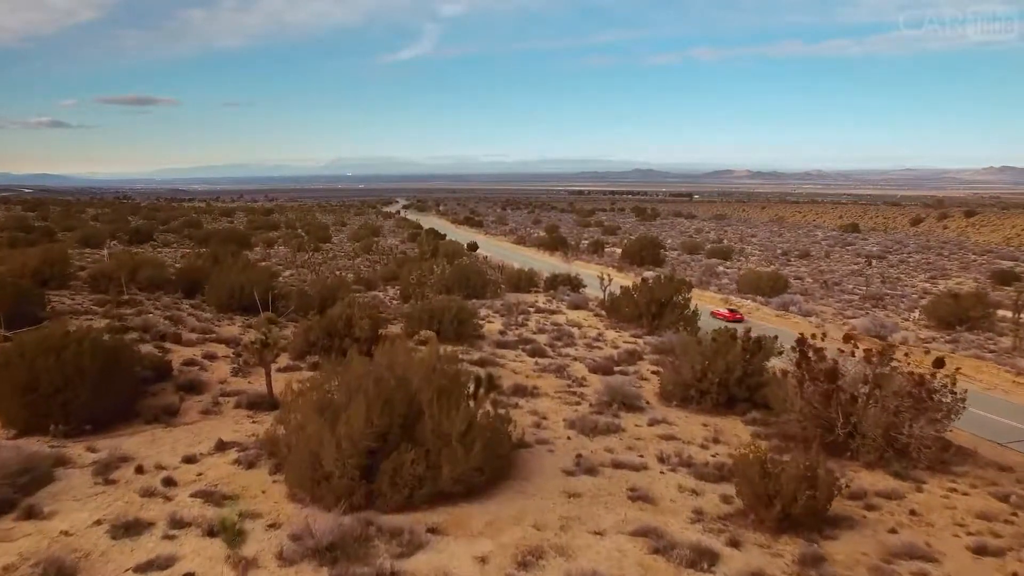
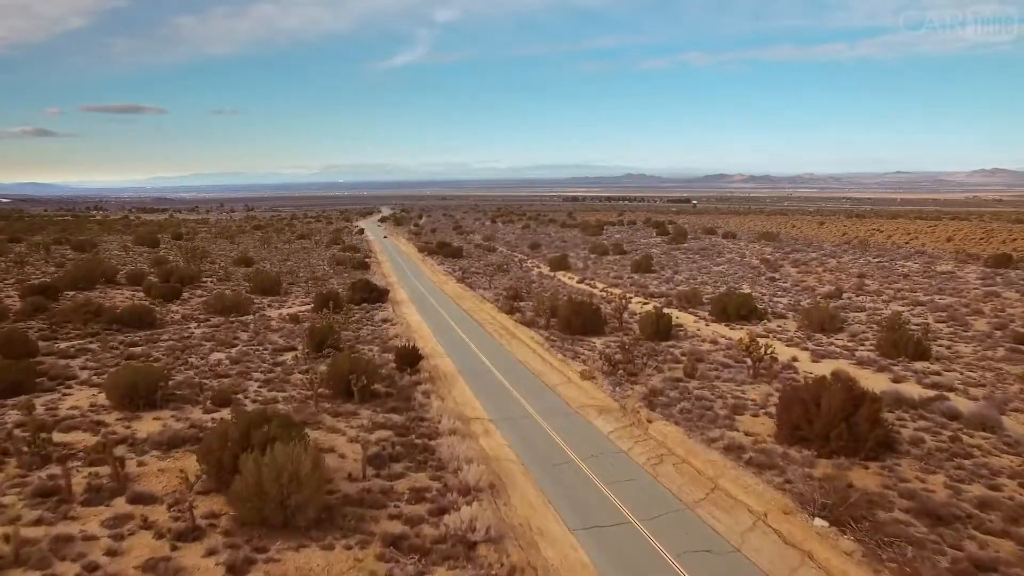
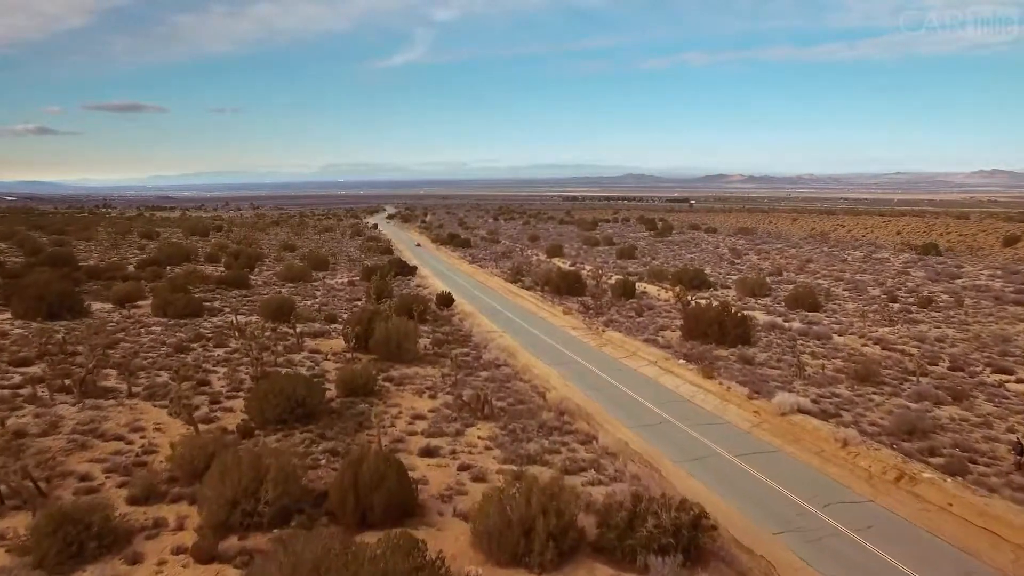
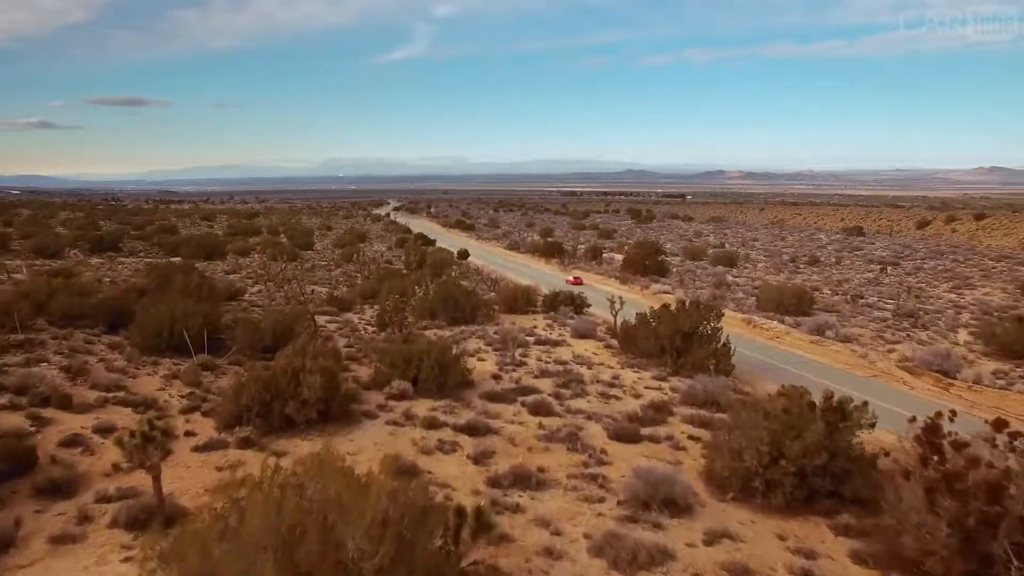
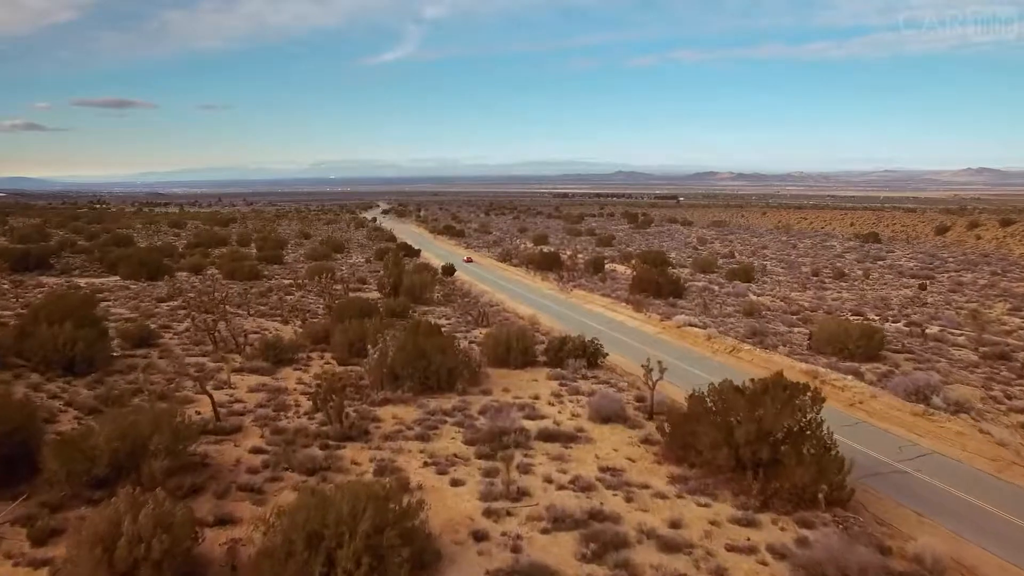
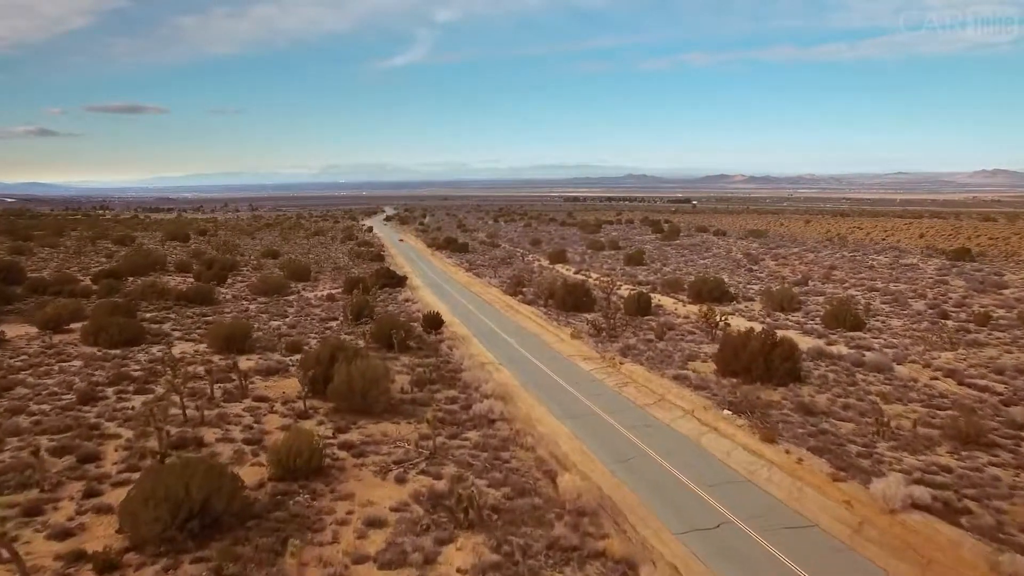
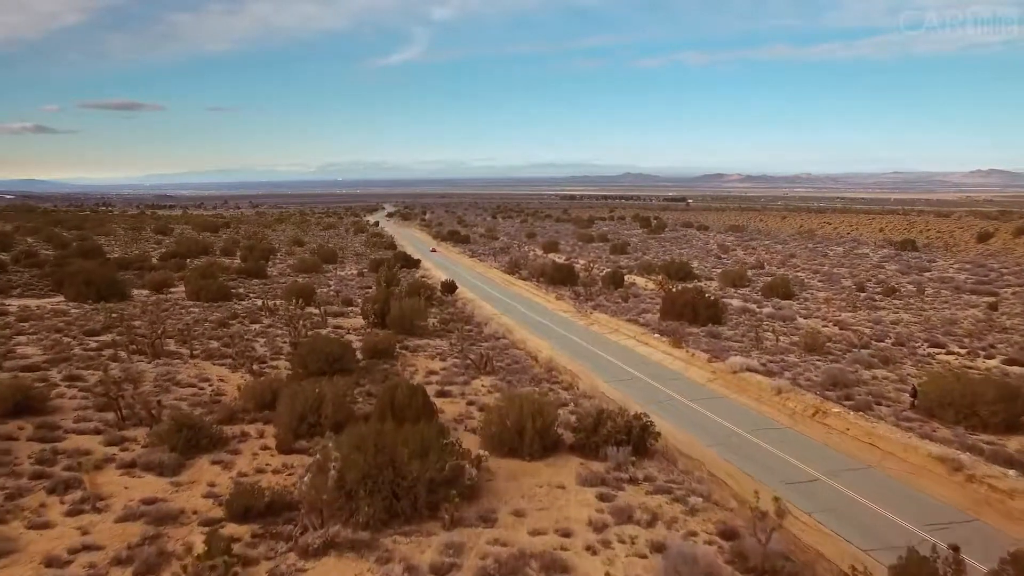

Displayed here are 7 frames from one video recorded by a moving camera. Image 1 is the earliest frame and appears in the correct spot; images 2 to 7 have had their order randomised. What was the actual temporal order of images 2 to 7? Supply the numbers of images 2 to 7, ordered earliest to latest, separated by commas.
4, 5, 7, 3, 6, 2
